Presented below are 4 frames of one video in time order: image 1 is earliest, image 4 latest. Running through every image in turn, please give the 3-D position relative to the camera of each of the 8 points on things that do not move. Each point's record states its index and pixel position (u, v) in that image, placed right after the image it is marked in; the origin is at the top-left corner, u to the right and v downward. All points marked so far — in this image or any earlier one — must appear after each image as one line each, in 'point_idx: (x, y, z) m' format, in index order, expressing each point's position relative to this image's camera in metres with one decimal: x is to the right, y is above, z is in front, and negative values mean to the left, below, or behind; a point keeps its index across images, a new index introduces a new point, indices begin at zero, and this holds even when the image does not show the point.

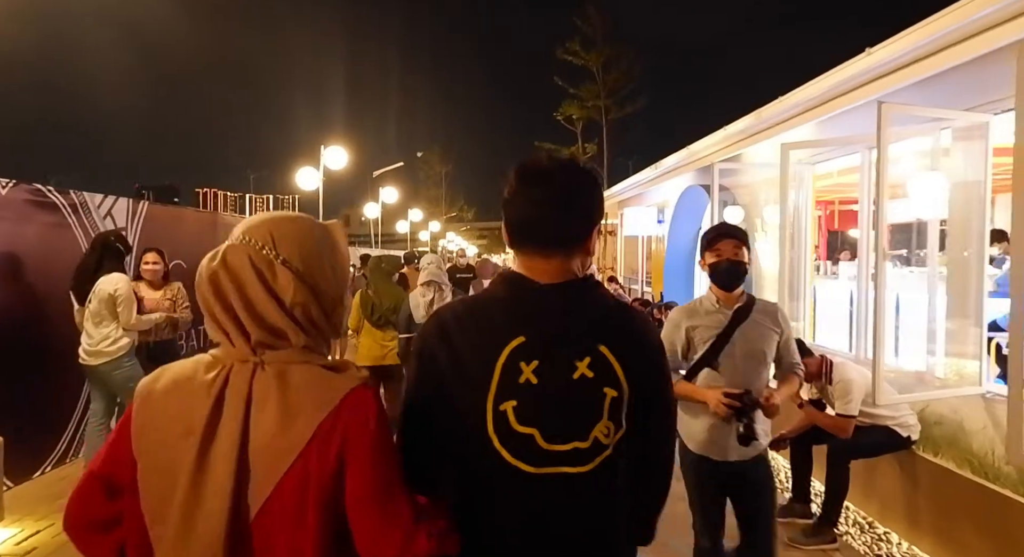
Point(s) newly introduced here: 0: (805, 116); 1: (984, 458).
0: (+3.3, +1.8, +5.9) m
1: (+3.5, -1.3, +3.9) m
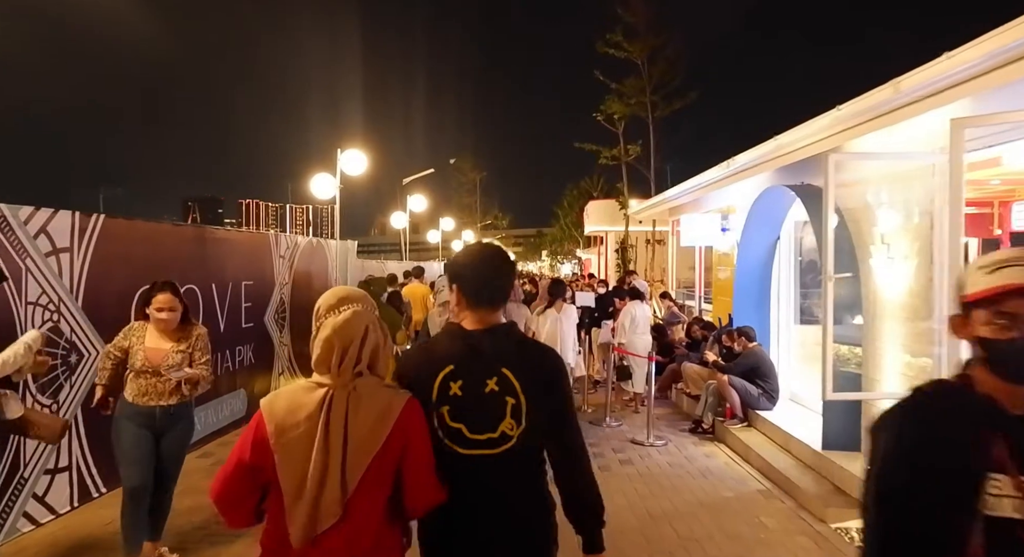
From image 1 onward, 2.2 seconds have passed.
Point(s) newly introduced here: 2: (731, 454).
0: (+3.6, +1.5, +4.2) m
1: (+3.7, -1.5, +2.2) m
2: (+3.1, -2.5, +7.4) m
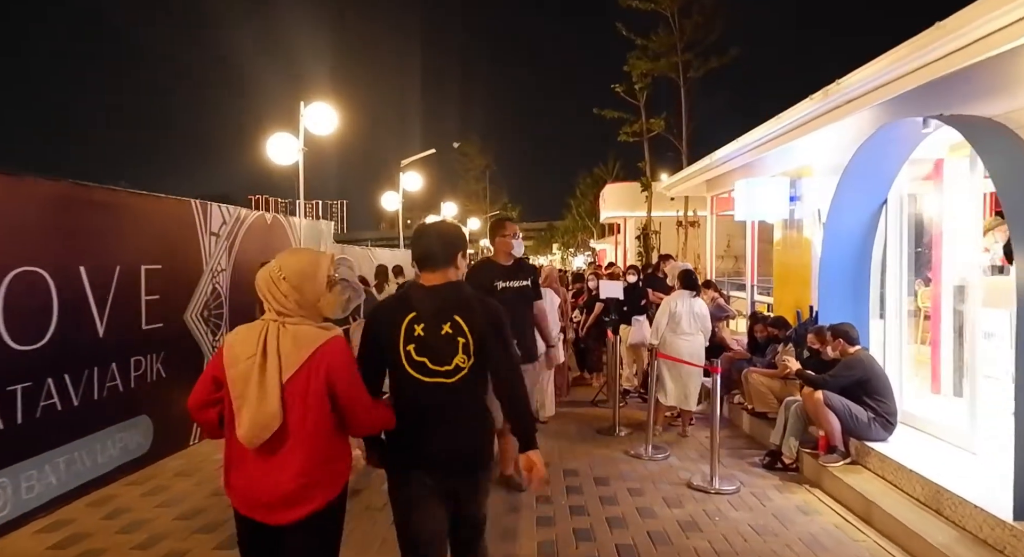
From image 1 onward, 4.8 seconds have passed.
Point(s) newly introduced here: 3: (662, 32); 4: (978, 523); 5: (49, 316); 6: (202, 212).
0: (+3.6, +1.7, +1.9) m
1: (+3.7, -1.4, -0.1) m
2: (+3.2, -2.2, +5.2) m
3: (+5.4, +8.8, +20.0) m
4: (+3.6, -1.9, +4.1) m
5: (-3.8, -0.3, +4.3) m
6: (-3.8, +0.9, +6.4) m
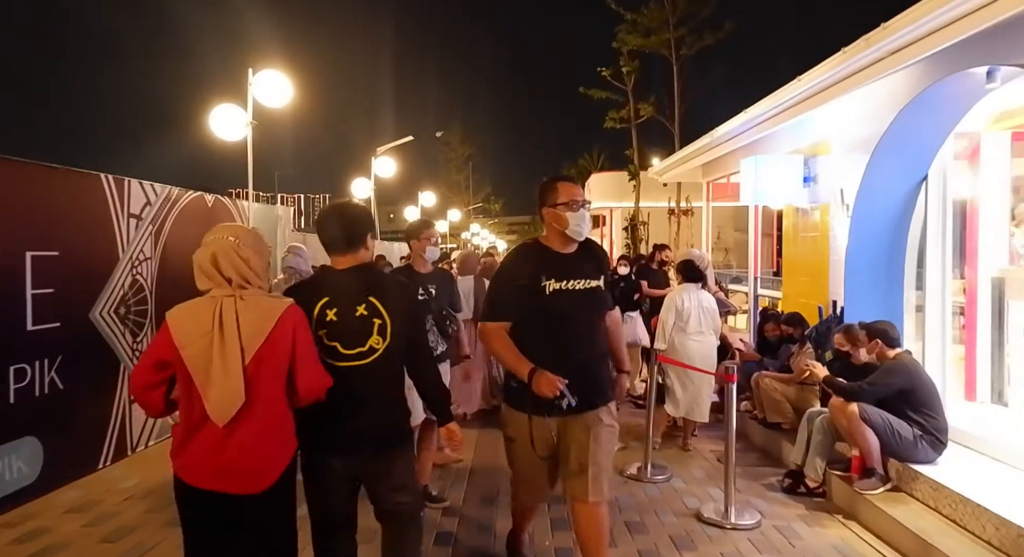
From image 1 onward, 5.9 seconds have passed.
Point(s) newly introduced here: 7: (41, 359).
0: (+3.5, +1.8, +0.9) m
1: (+3.6, -1.3, -1.1) m
2: (+3.0, -2.1, +4.2) m
3: (+4.7, +9.0, +19.0) m
4: (+3.4, -1.8, +3.2) m
5: (-4.0, -0.3, +3.1) m
6: (-4.0, +1.0, +5.2) m
7: (-4.0, -0.7, +4.3) m
